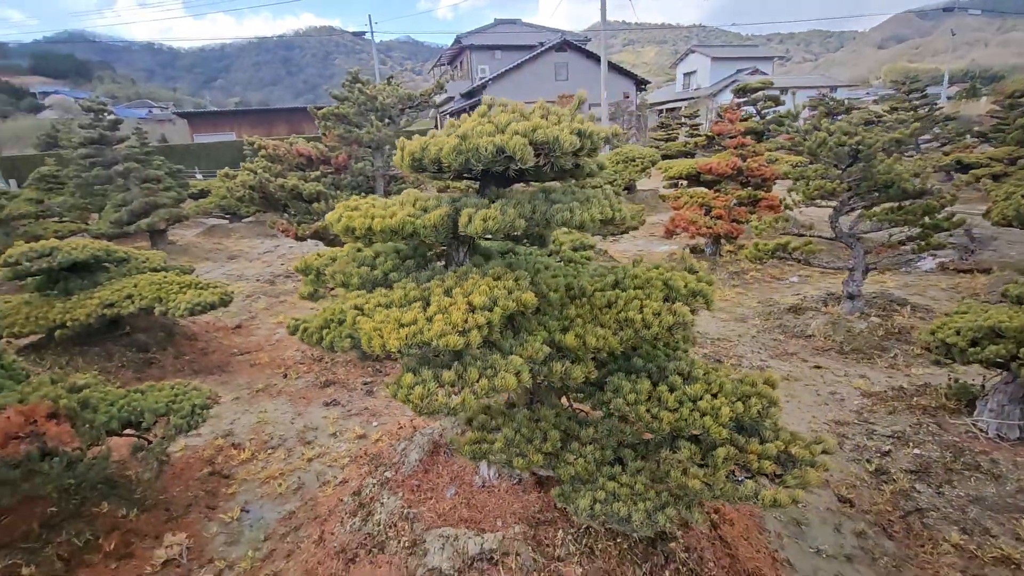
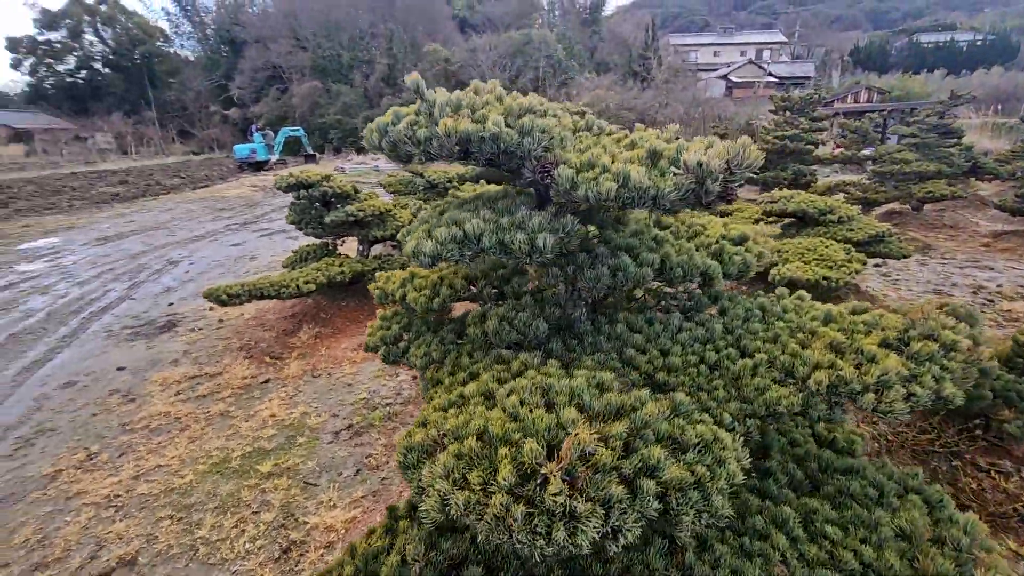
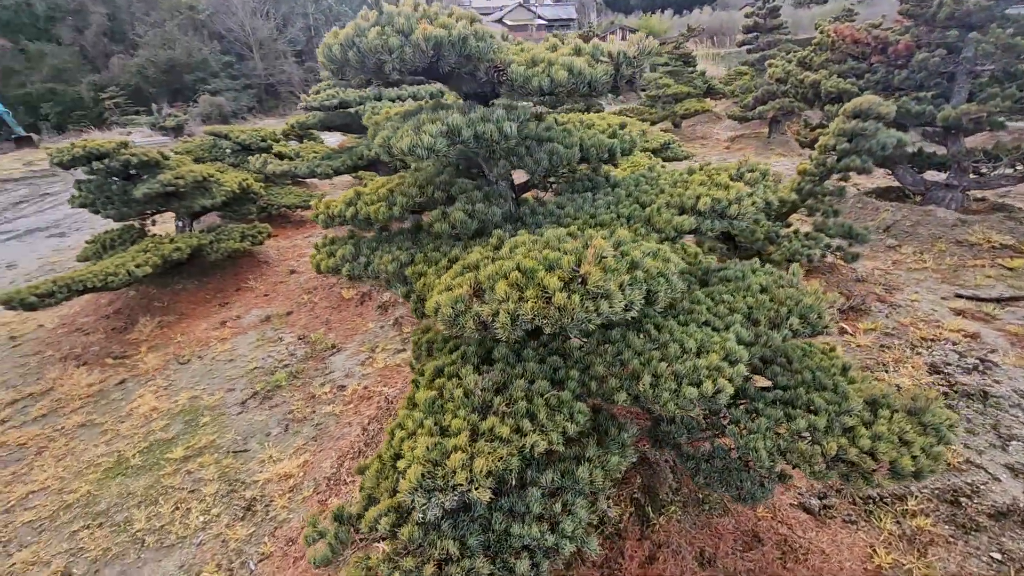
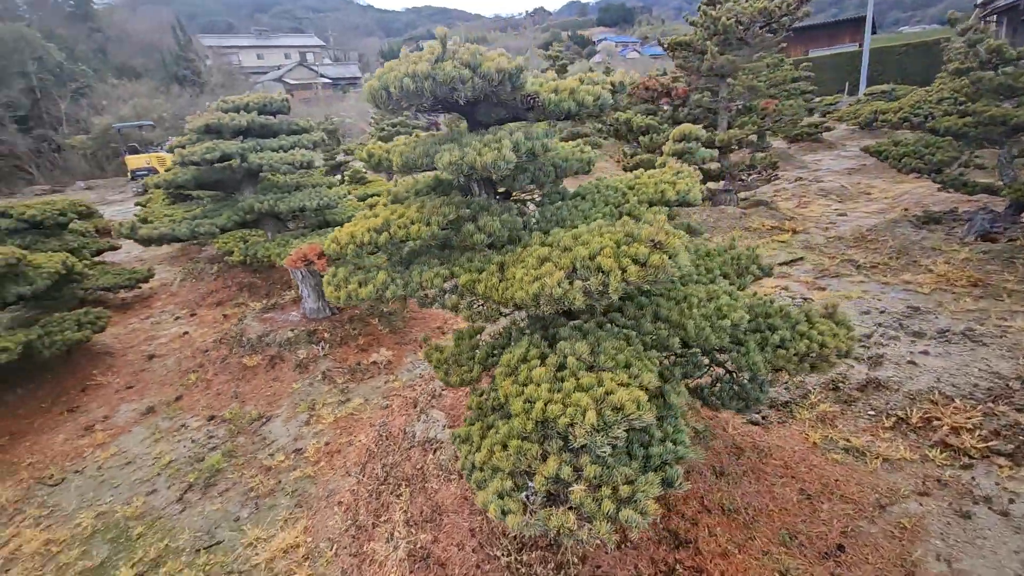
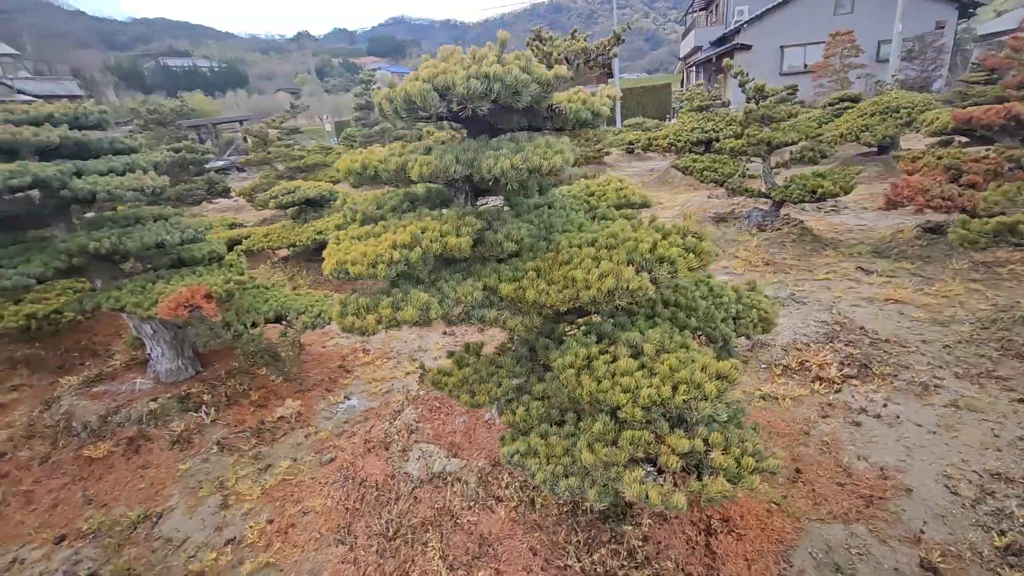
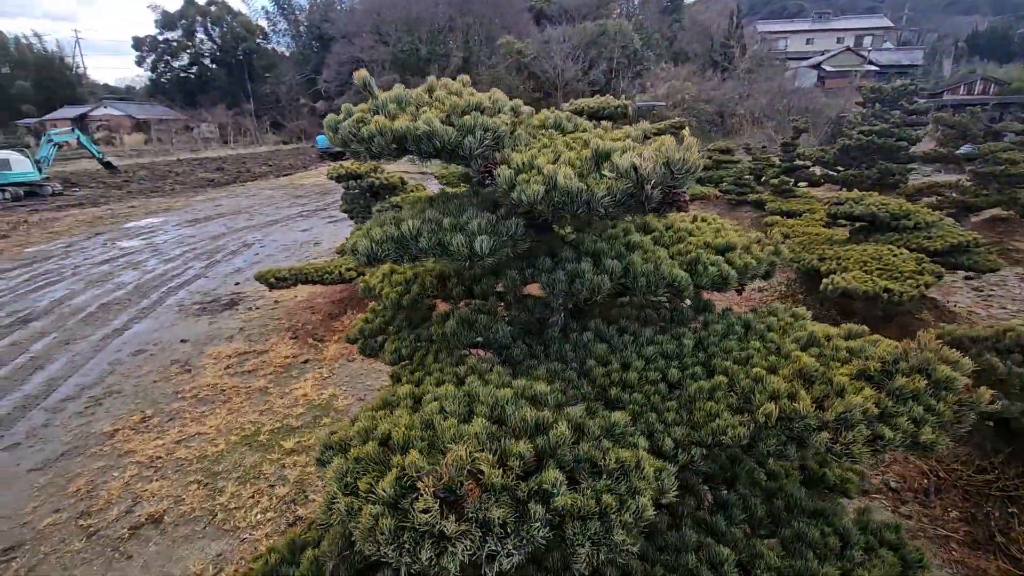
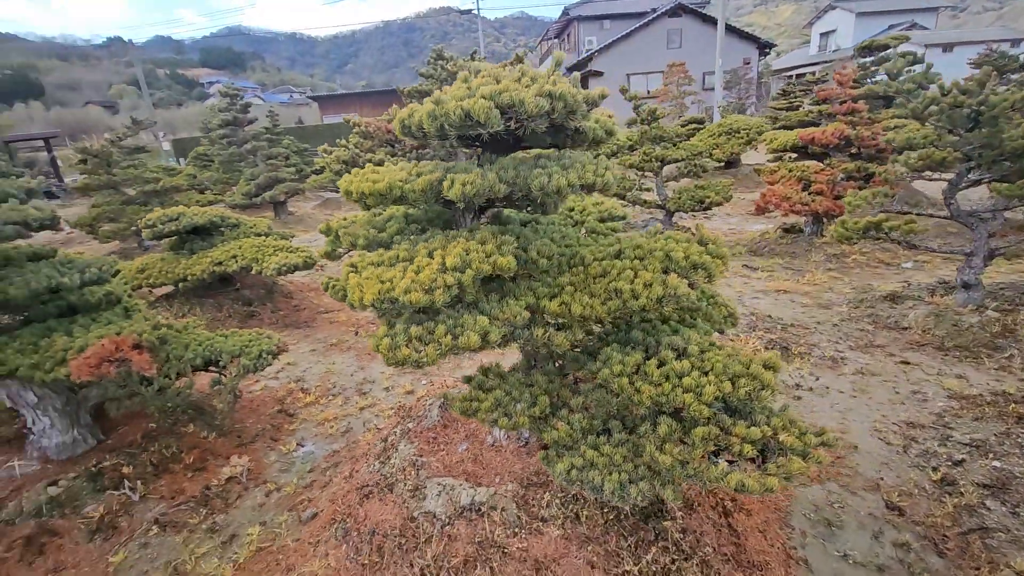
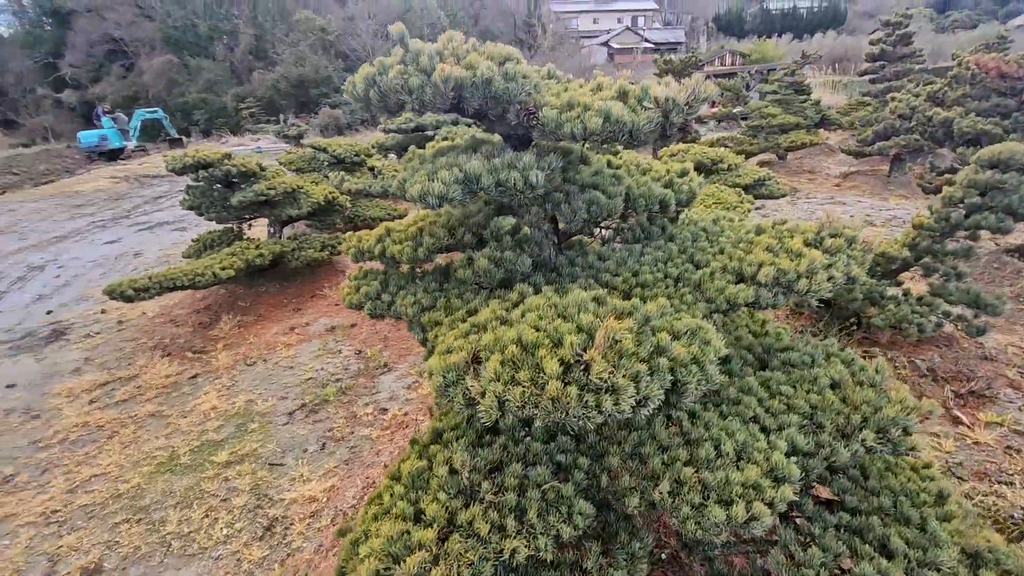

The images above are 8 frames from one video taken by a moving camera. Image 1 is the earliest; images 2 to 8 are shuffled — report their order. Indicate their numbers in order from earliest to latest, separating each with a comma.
7, 5, 4, 3, 8, 2, 6
